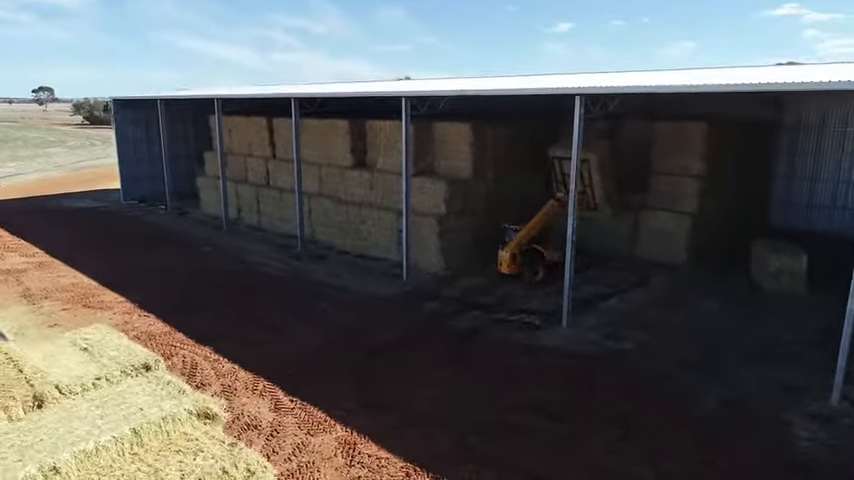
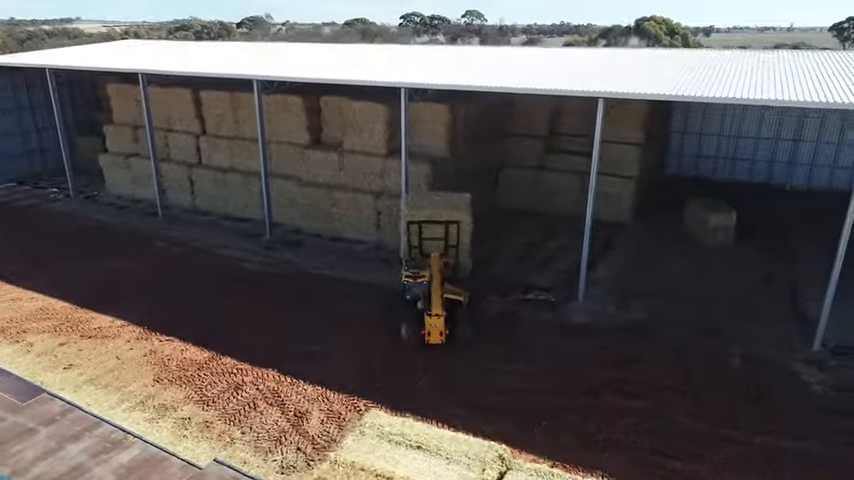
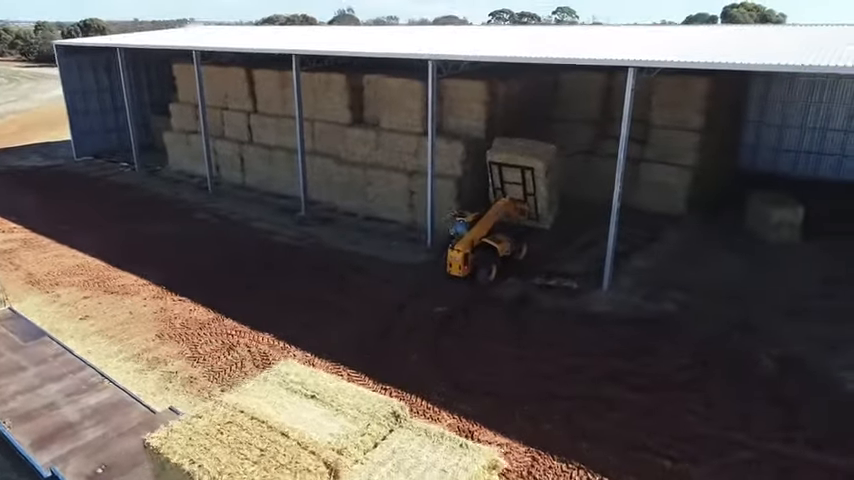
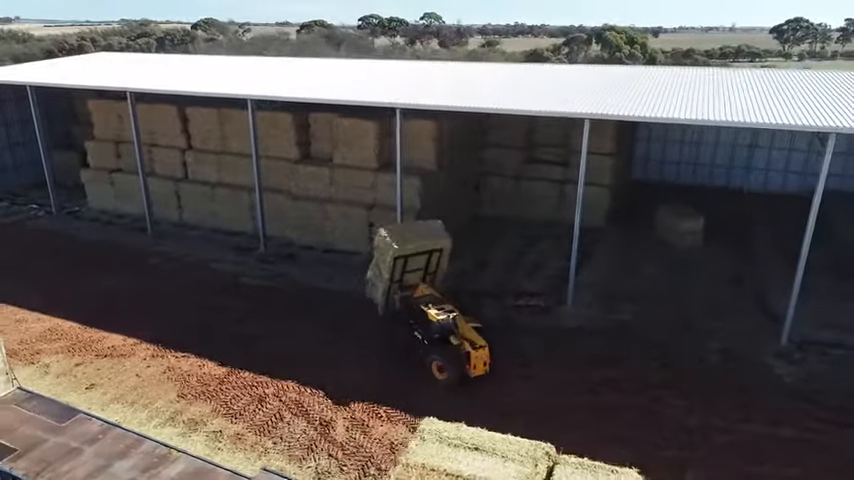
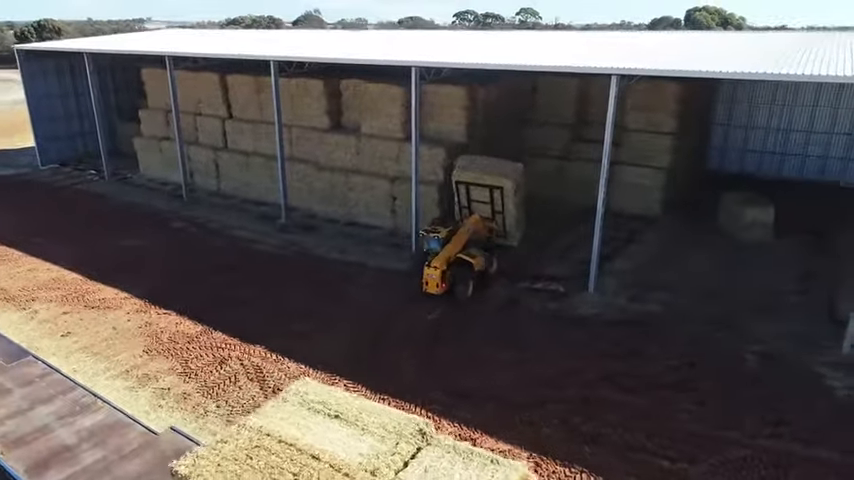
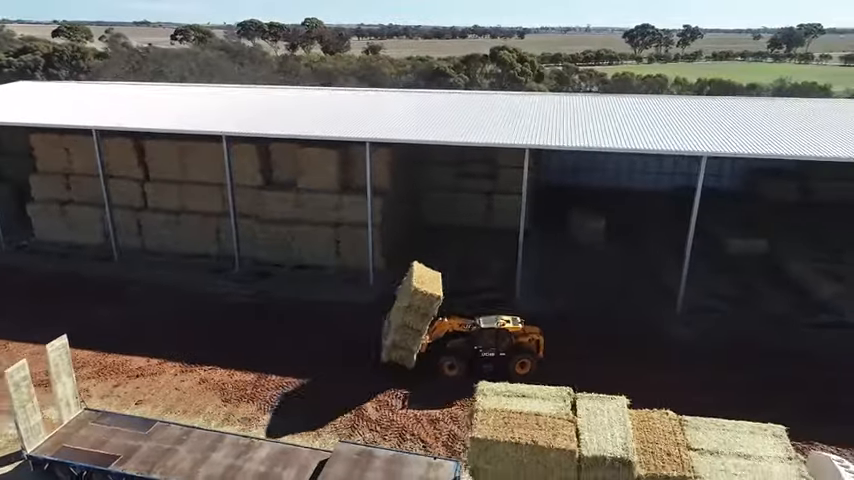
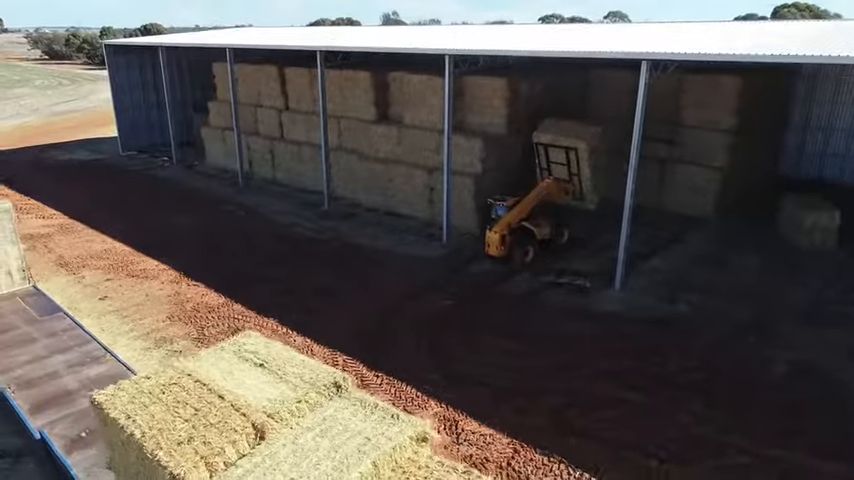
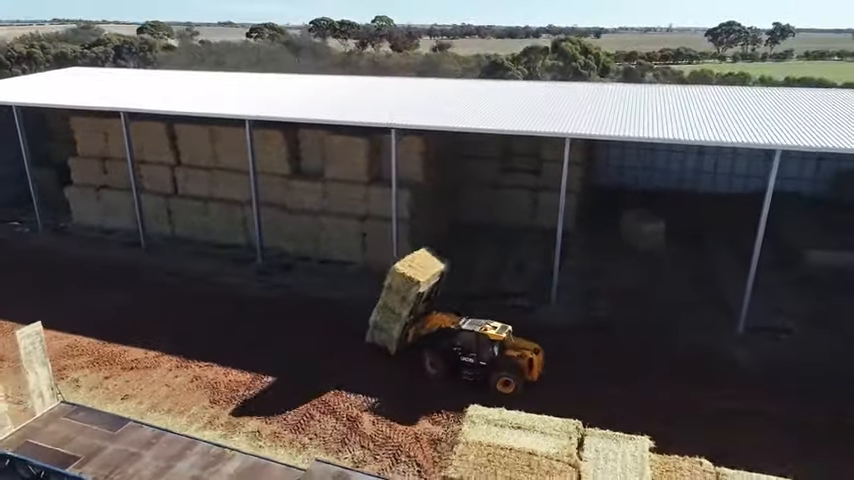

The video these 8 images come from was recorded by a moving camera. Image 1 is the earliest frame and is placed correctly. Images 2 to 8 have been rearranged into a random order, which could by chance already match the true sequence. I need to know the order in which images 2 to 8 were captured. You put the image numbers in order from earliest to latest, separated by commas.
7, 3, 5, 2, 4, 8, 6
